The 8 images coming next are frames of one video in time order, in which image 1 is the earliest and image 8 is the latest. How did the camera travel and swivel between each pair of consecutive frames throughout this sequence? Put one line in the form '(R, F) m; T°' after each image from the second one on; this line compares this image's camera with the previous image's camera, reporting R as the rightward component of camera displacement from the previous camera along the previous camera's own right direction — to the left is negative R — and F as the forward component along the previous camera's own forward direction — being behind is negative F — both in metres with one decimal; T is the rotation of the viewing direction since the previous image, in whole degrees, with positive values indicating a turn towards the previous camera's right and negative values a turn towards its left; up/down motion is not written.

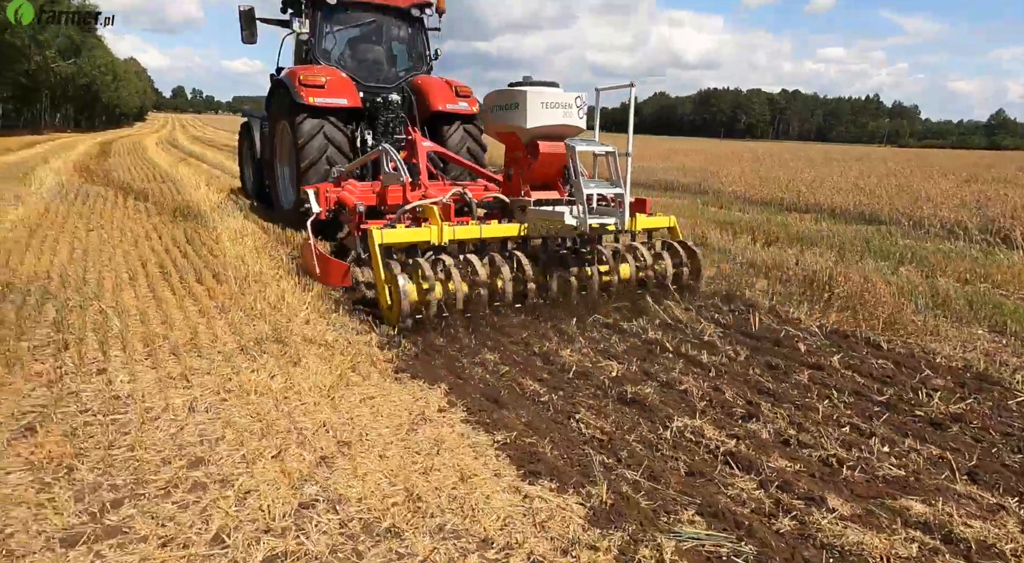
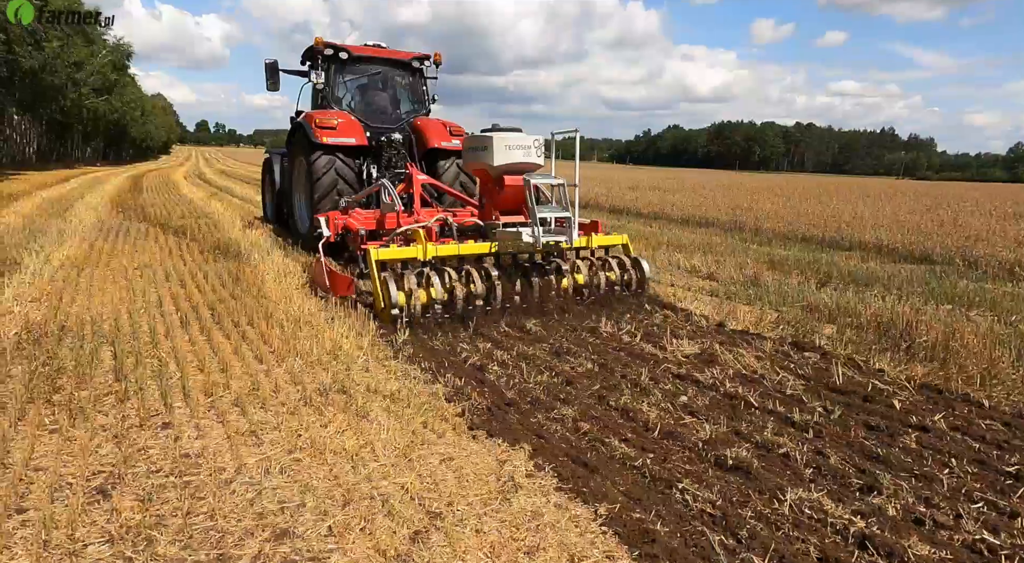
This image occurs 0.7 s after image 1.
(-0.3, +0.1) m; -2°
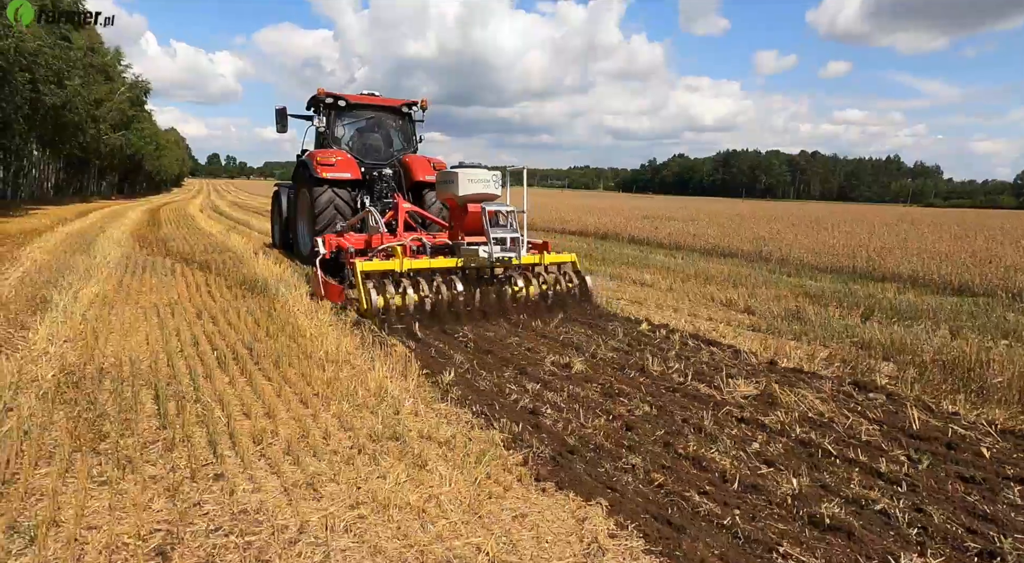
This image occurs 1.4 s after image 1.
(-0.3, +0.1) m; -1°
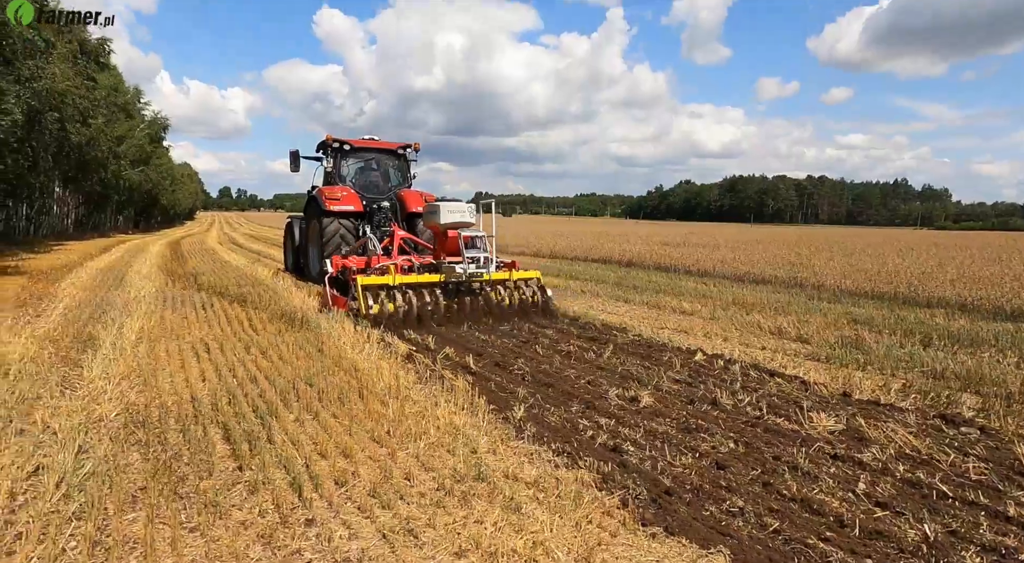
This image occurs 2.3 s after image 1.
(-0.4, +0.1) m; -1°
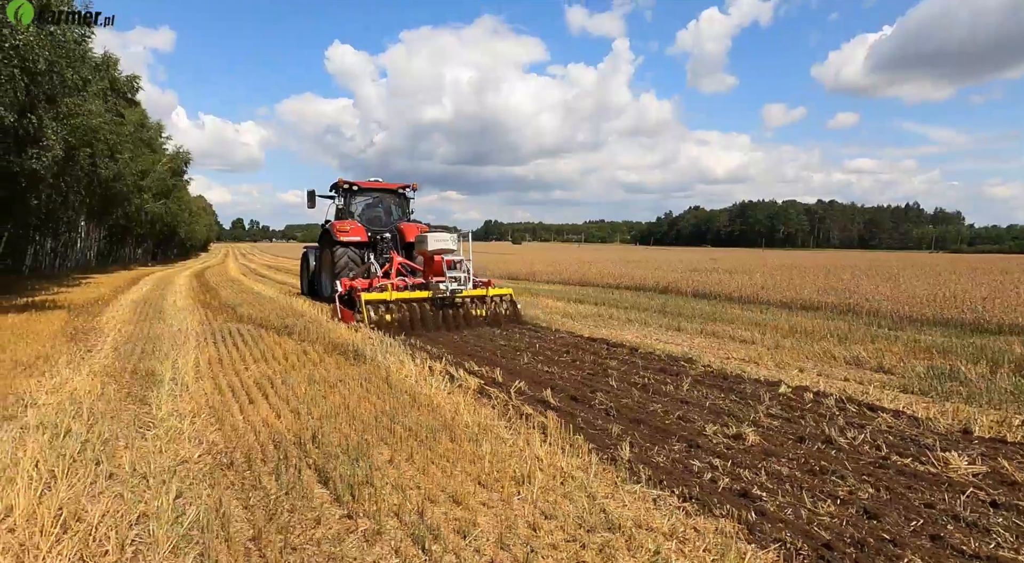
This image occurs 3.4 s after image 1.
(-0.6, +0.2) m; -1°
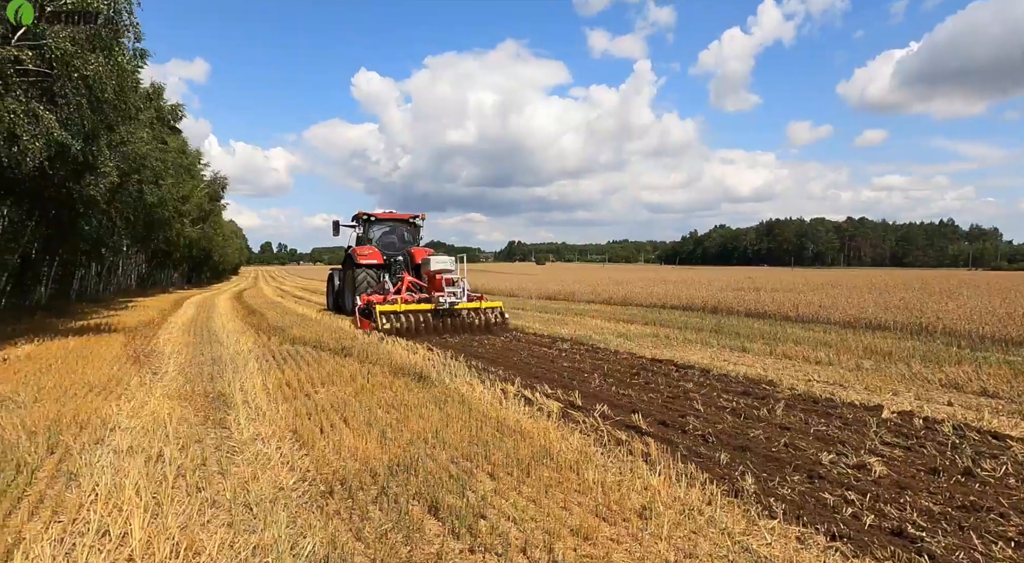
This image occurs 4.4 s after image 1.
(-0.5, +0.2) m; -3°
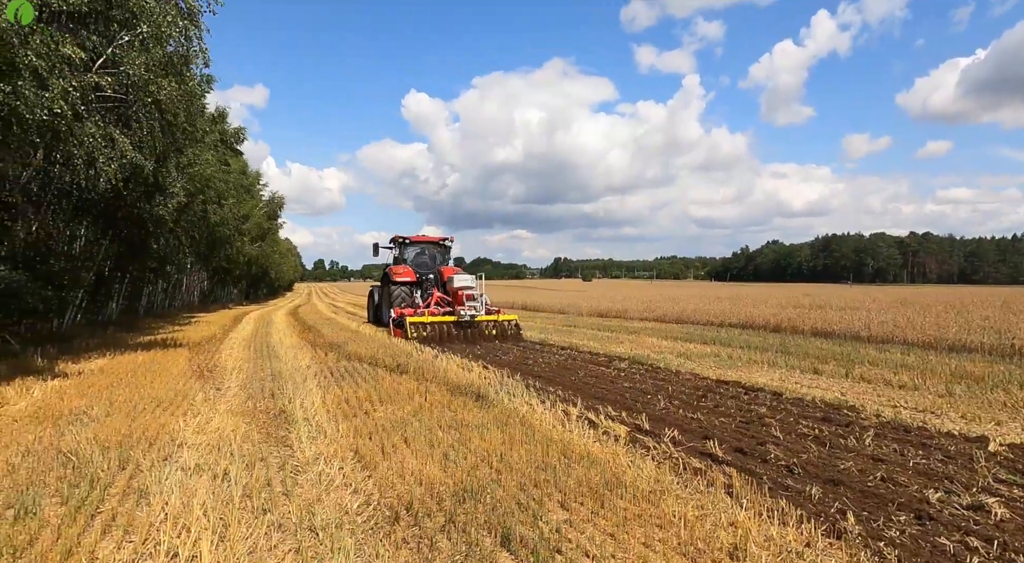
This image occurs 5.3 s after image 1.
(-0.2, +0.2) m; -4°
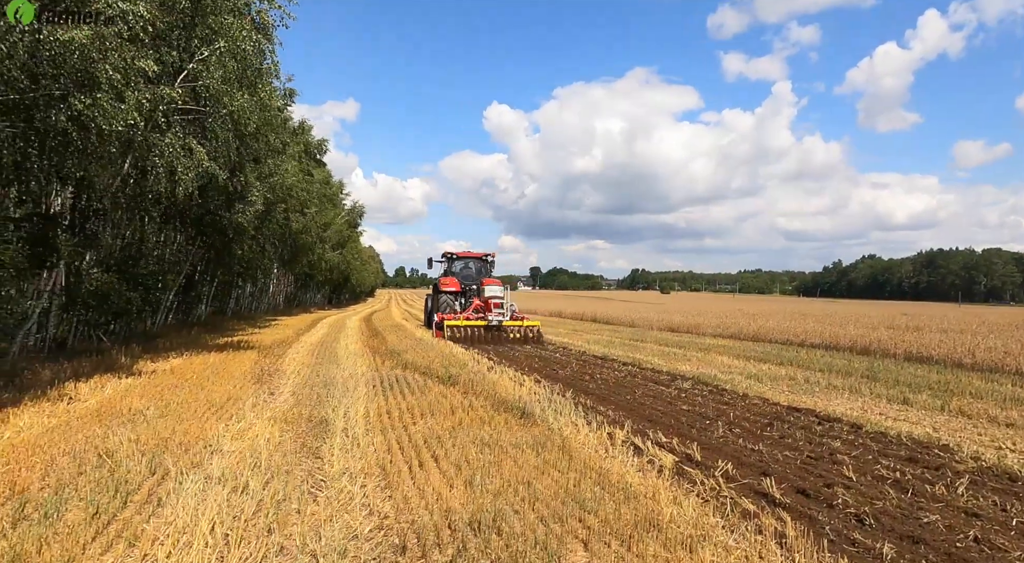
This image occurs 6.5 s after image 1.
(+0.3, +0.4) m; -7°
